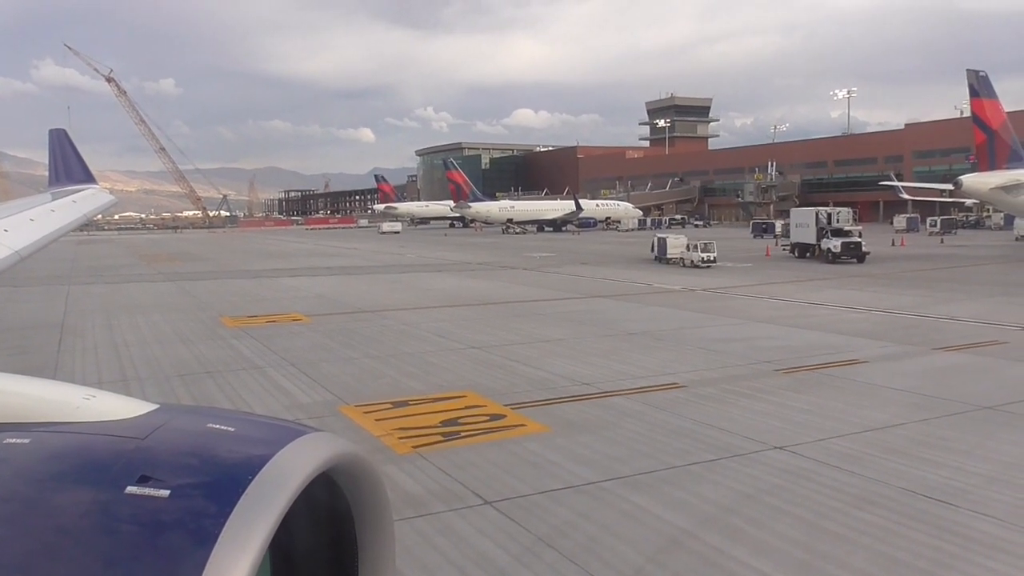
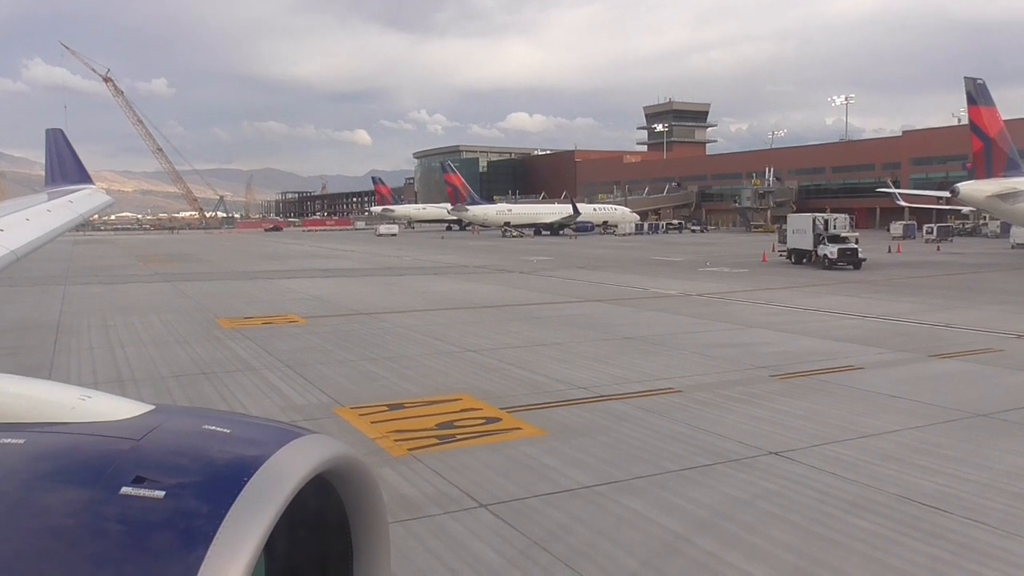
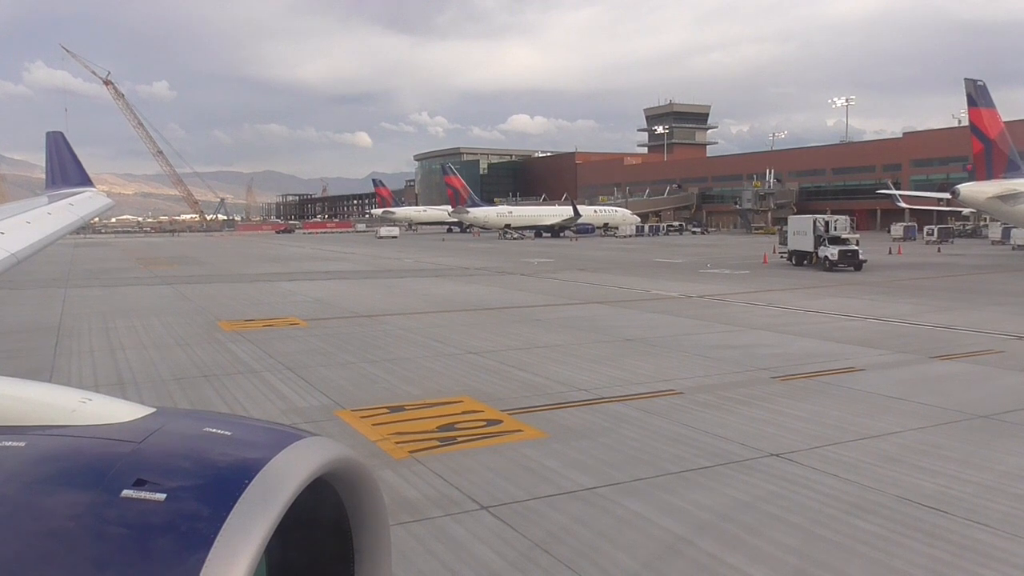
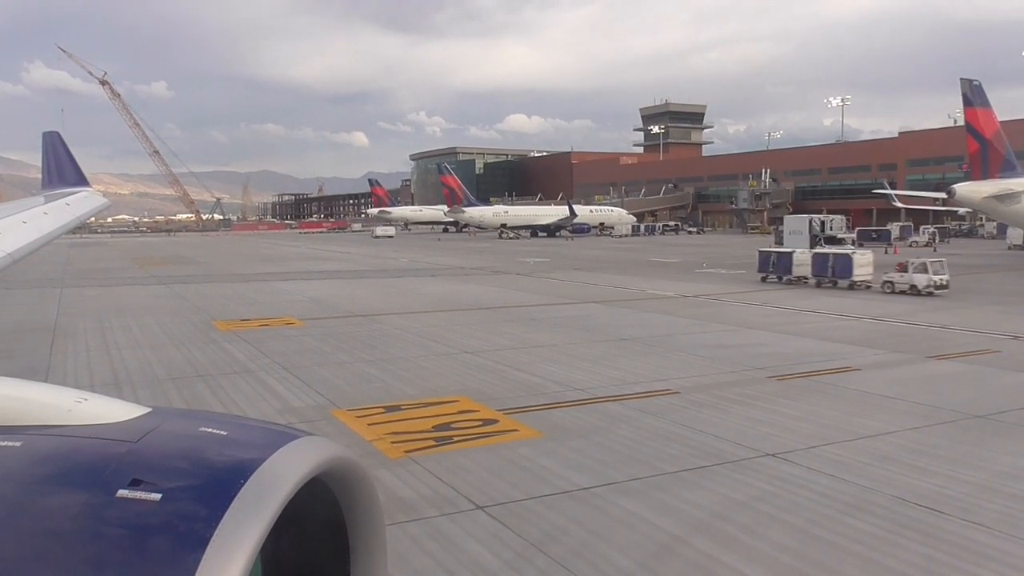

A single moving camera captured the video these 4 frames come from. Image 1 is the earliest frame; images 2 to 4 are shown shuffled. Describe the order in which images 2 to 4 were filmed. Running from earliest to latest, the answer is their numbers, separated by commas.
4, 3, 2
